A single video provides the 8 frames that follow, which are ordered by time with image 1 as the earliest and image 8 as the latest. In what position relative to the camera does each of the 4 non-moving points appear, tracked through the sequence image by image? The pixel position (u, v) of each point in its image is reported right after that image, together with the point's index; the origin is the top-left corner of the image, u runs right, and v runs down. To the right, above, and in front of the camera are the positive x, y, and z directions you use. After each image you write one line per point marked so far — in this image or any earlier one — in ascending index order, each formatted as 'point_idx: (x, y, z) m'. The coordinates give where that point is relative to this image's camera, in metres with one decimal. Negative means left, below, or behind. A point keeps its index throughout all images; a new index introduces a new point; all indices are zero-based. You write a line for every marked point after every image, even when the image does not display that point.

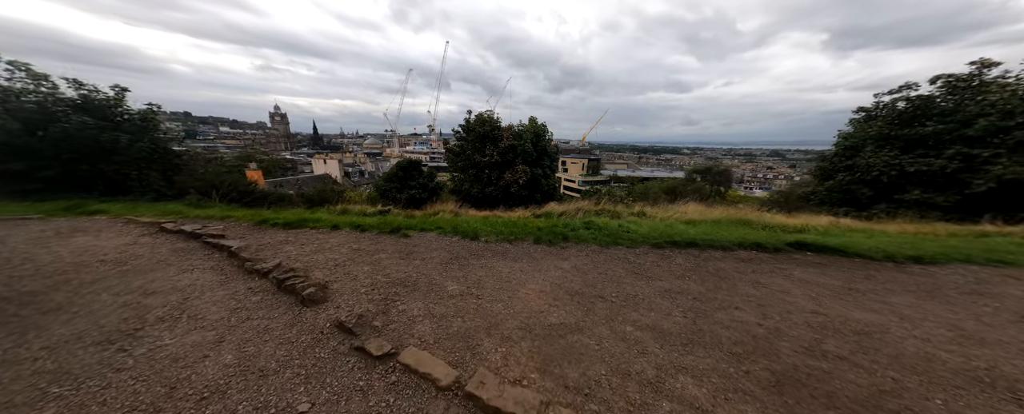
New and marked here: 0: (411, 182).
0: (-6.3, +1.5, +16.3) m
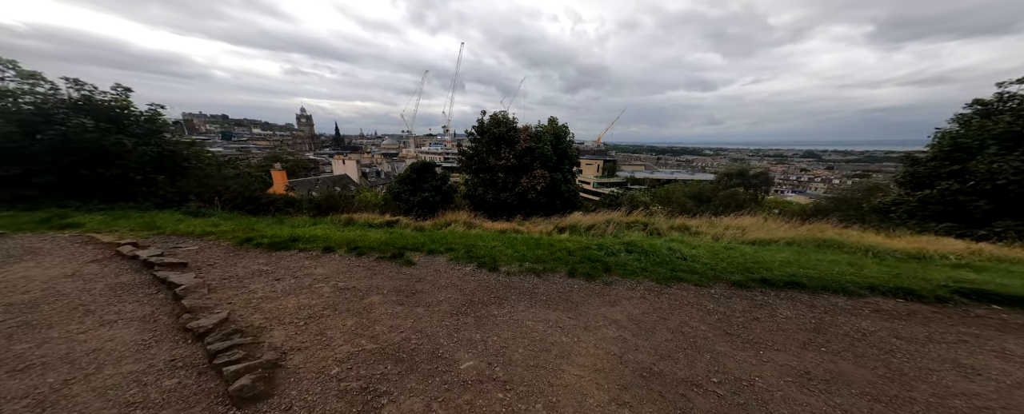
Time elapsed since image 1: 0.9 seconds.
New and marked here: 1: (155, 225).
0: (-5.5, +1.2, +15.6) m
1: (-7.5, -0.3, +6.1) m
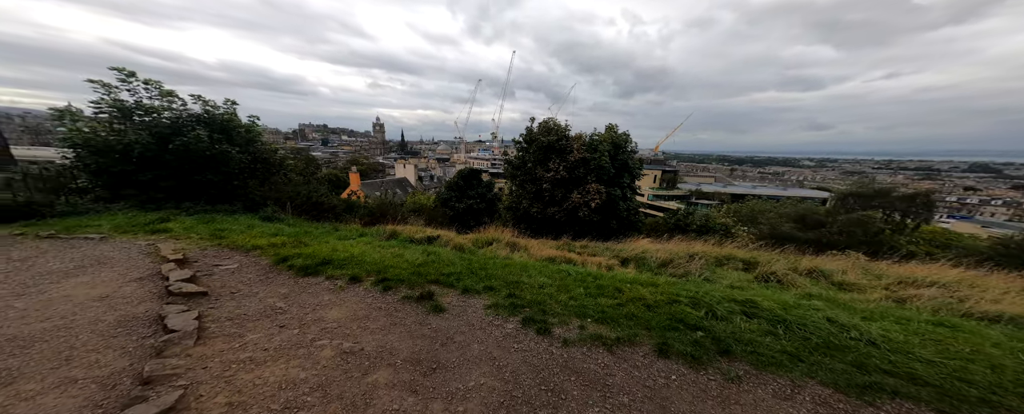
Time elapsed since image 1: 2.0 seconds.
0: (-2.7, +0.6, +15.4) m
1: (-6.4, -0.5, +6.3) m
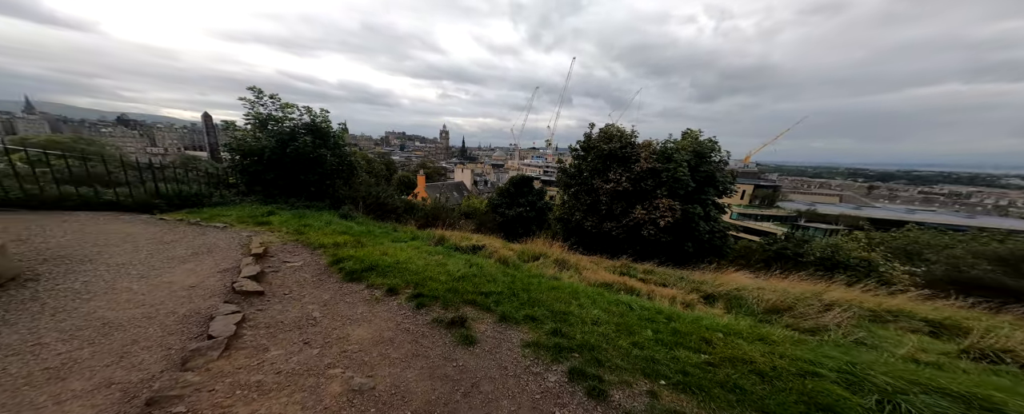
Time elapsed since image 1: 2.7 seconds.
0: (+0.5, +0.3, +15.1) m
1: (-5.1, -0.5, +7.0) m
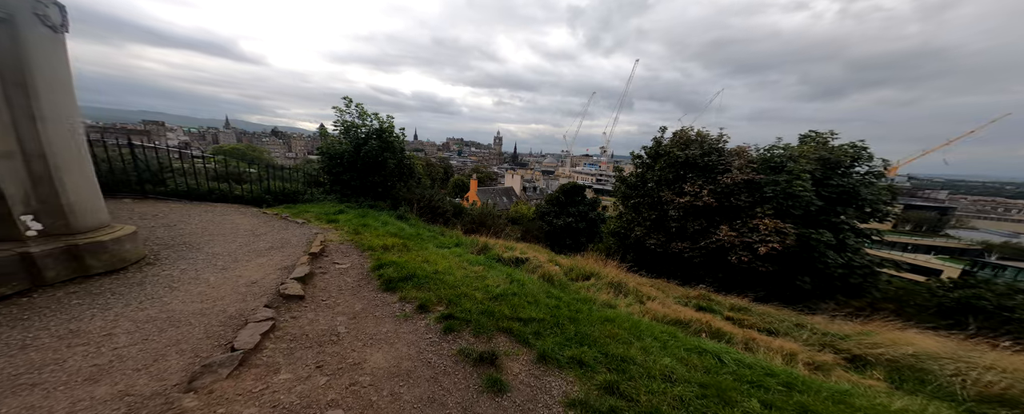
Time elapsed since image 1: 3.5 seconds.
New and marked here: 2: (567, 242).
0: (+3.2, 0.0, +14.1) m
1: (-3.8, -0.5, +7.3) m
2: (+3.1, -1.6, +13.8) m
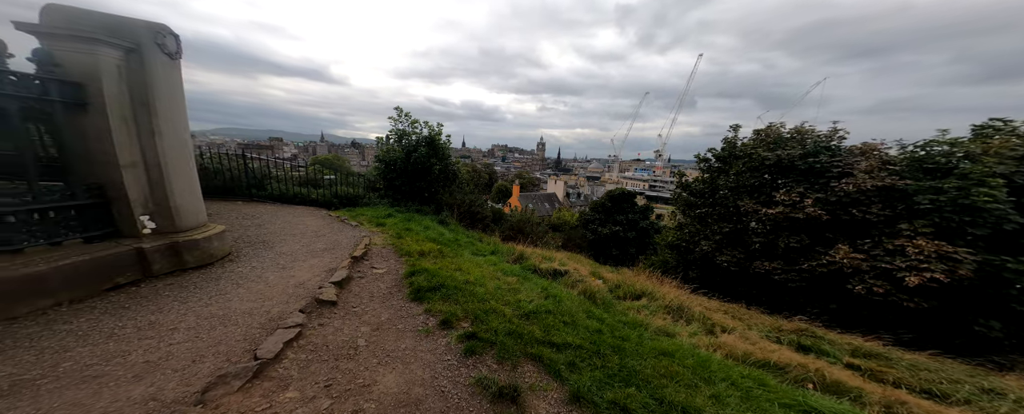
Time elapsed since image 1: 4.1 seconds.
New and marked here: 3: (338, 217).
0: (+5.3, -0.2, +13.1) m
1: (-2.8, -0.7, +7.5) m
2: (+5.1, -1.8, +12.7) m
3: (-5.8, -0.3, +9.1) m
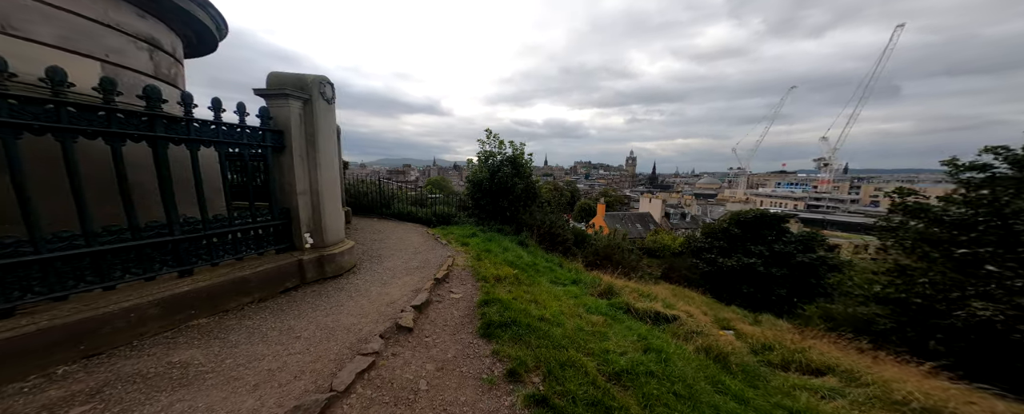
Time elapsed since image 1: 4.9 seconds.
0: (+8.7, -1.1, +10.5) m
1: (-0.6, -1.2, +7.5) m
2: (+8.4, -2.6, +10.1) m
3: (-3.0, -1.0, +9.9) m
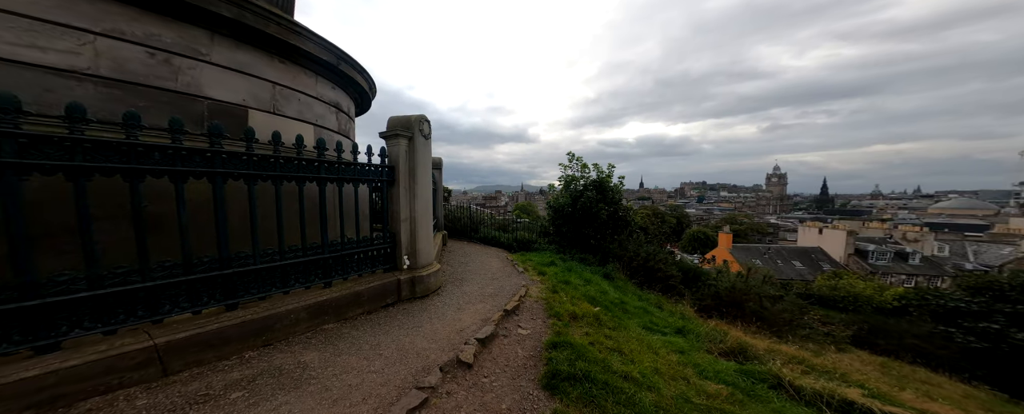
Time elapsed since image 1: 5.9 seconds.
0: (+11.3, -1.9, +6.6) m
1: (+1.5, -1.9, +6.8) m
2: (+10.9, -3.4, +6.2) m
3: (0.0, -2.0, +9.8) m
